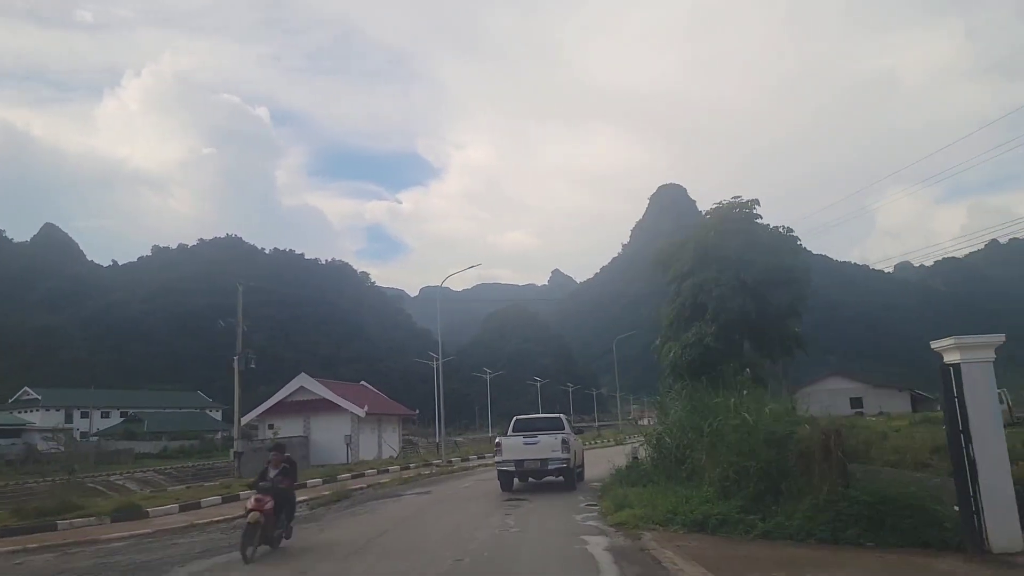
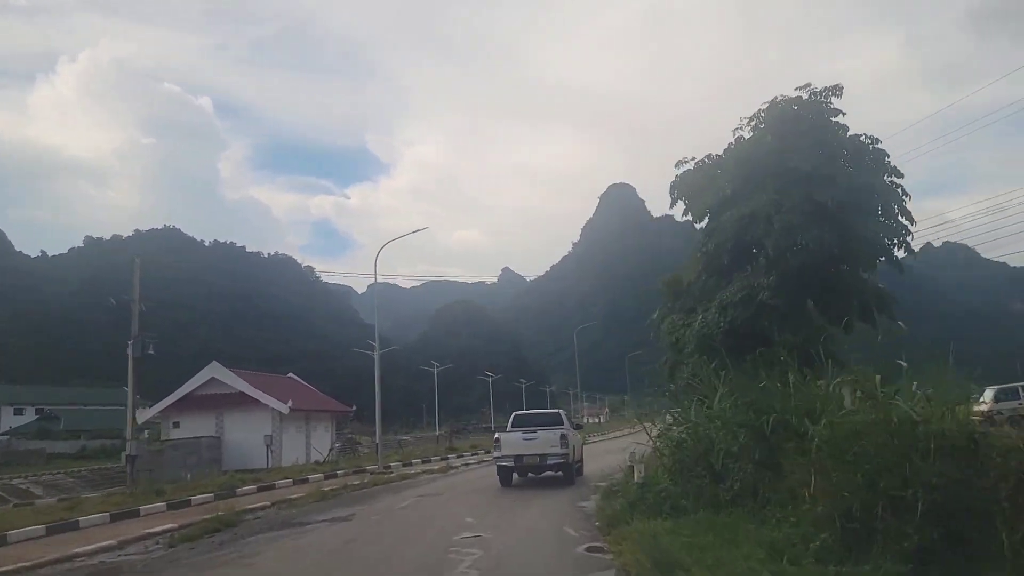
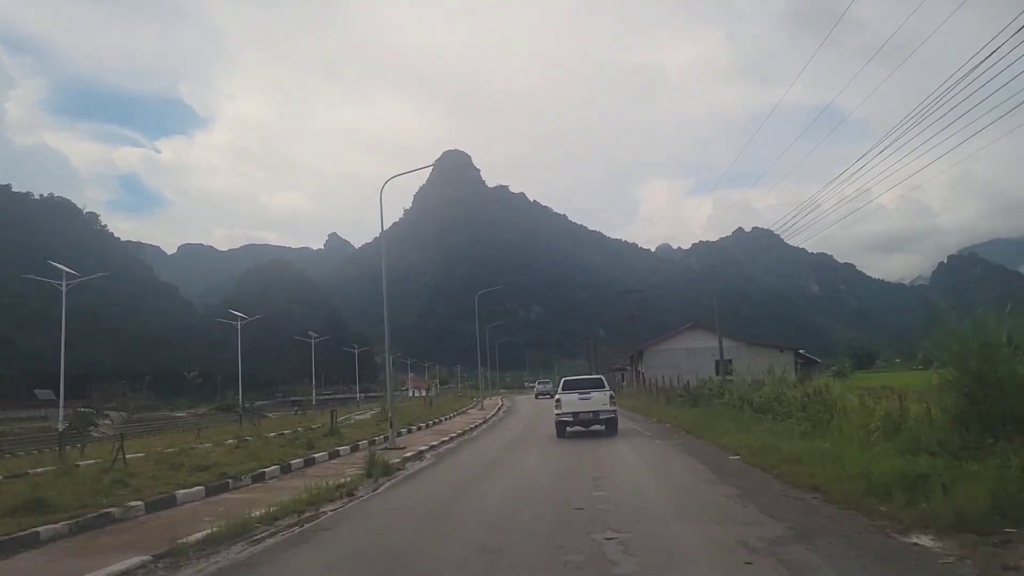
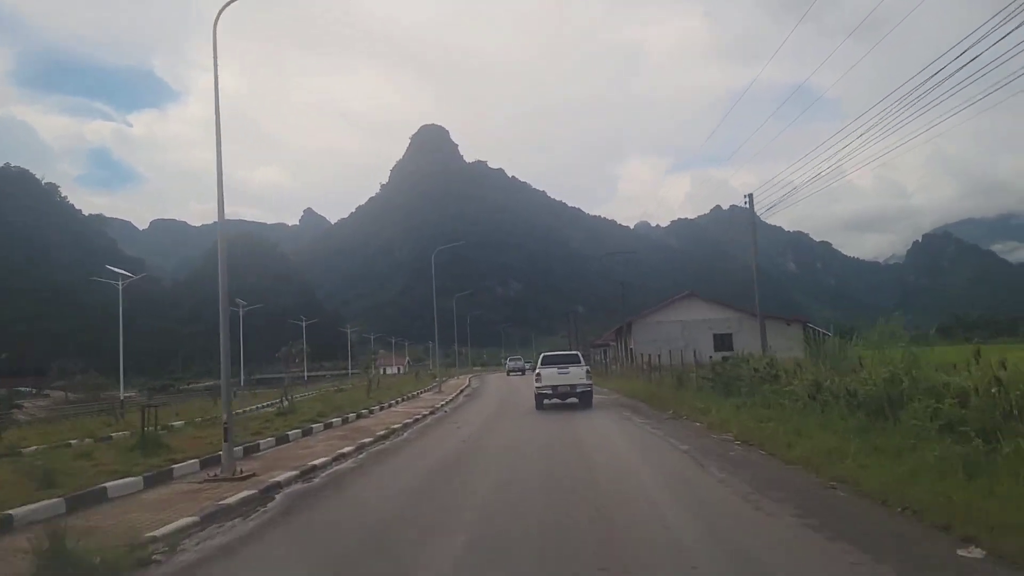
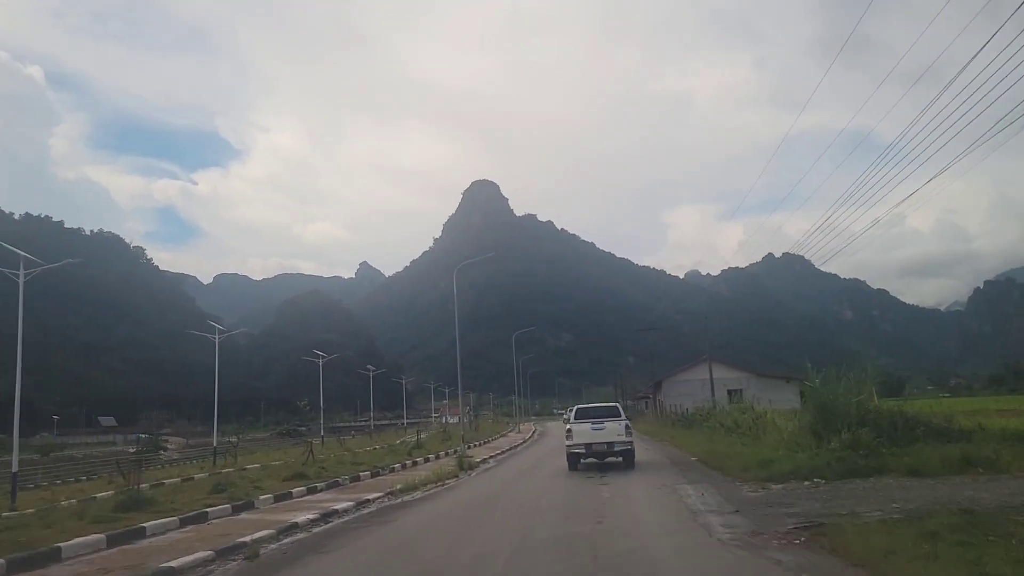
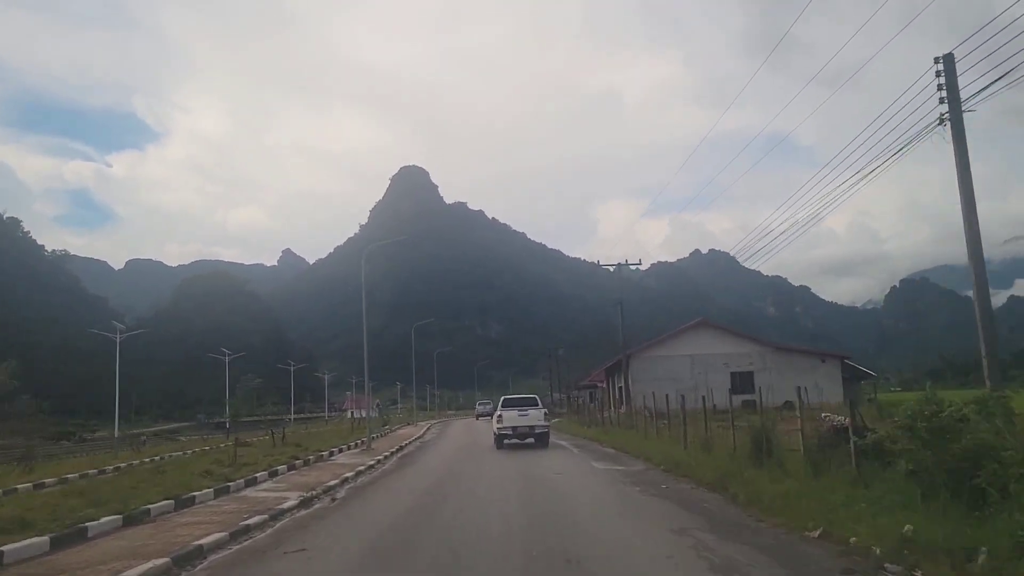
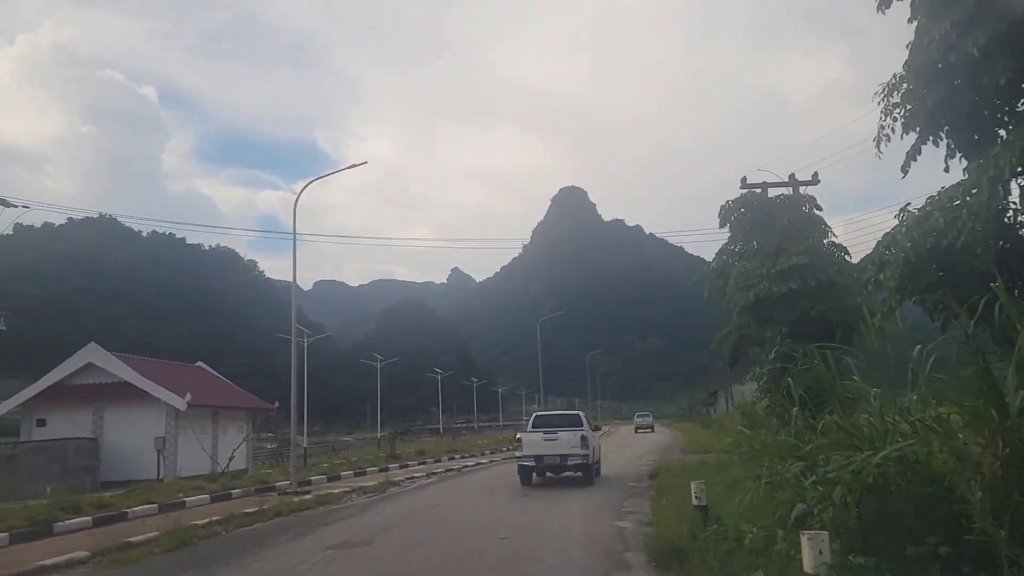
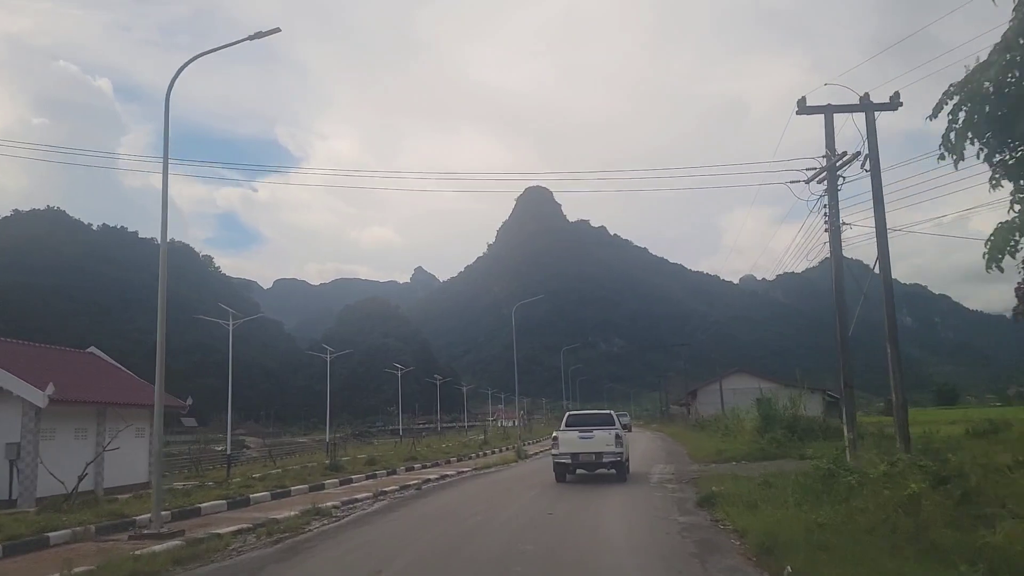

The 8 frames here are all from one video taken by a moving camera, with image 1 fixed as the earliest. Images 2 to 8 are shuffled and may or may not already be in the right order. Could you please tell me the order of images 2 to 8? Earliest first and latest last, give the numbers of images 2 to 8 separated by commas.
2, 7, 8, 5, 3, 4, 6
